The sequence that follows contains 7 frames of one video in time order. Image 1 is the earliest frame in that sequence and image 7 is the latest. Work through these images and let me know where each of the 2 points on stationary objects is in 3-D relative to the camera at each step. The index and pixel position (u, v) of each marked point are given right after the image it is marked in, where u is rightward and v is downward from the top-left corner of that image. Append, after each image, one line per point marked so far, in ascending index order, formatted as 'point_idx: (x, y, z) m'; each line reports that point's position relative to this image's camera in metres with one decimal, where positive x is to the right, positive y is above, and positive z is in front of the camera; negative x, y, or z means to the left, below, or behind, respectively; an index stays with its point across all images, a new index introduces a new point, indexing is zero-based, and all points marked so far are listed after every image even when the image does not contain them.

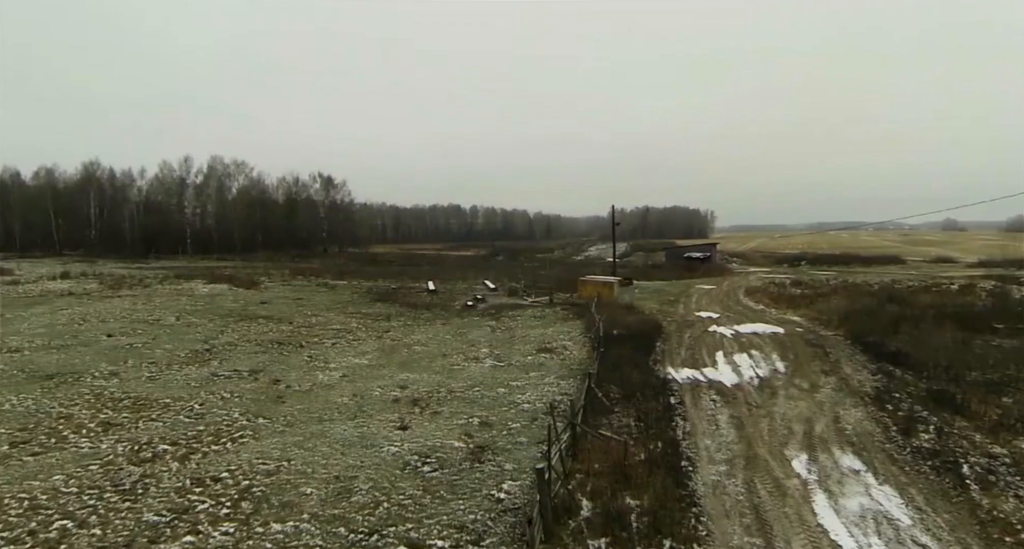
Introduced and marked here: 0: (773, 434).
0: (+5.6, -3.4, +13.2) m
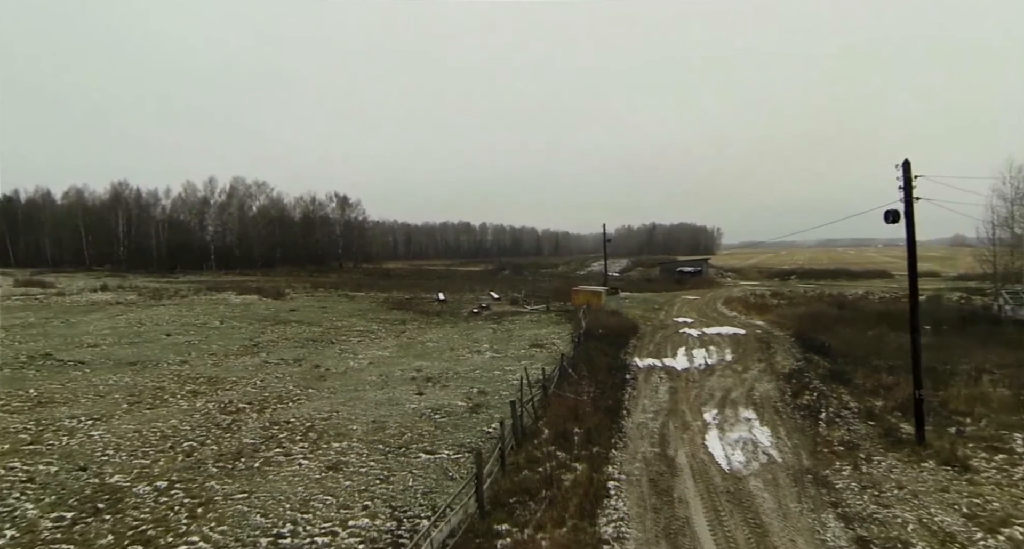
0: (+5.3, -3.5, +17.5) m
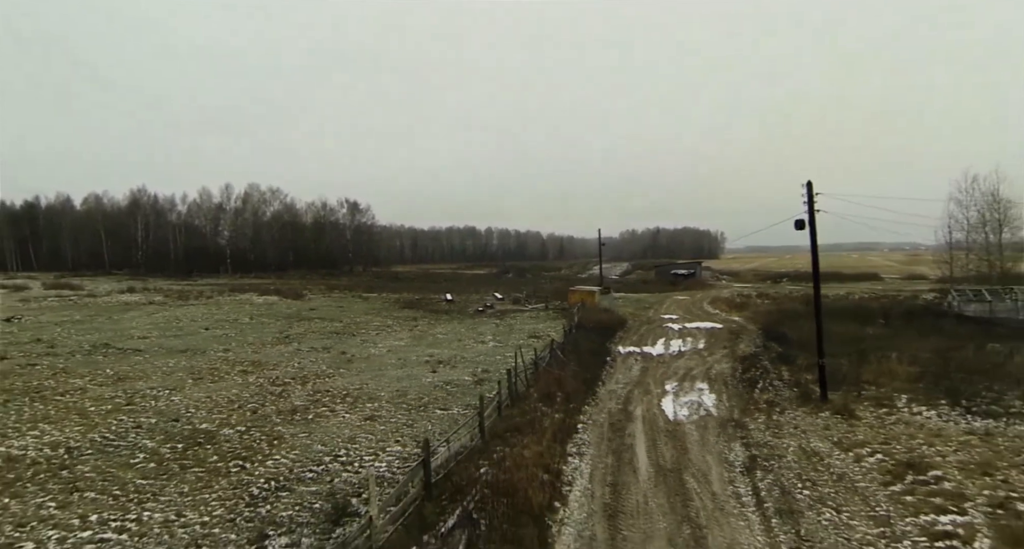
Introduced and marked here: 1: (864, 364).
0: (+5.2, -3.4, +21.1) m
1: (+11.5, -2.9, +19.9) m
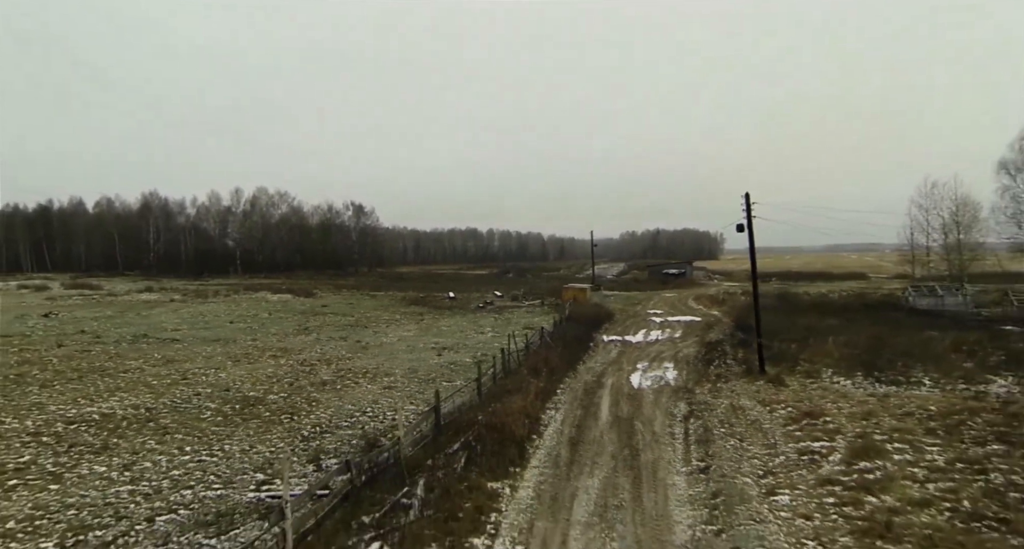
0: (+5.0, -3.2, +24.5) m
1: (+11.3, -2.7, +23.3) m
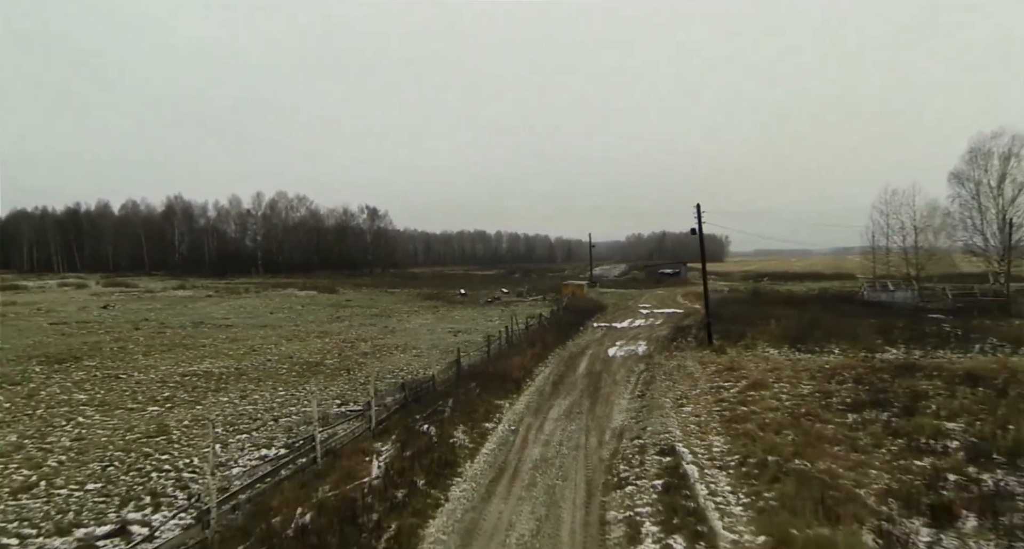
0: (+5.1, -3.0, +29.8) m
1: (+11.4, -2.5, +28.5) m
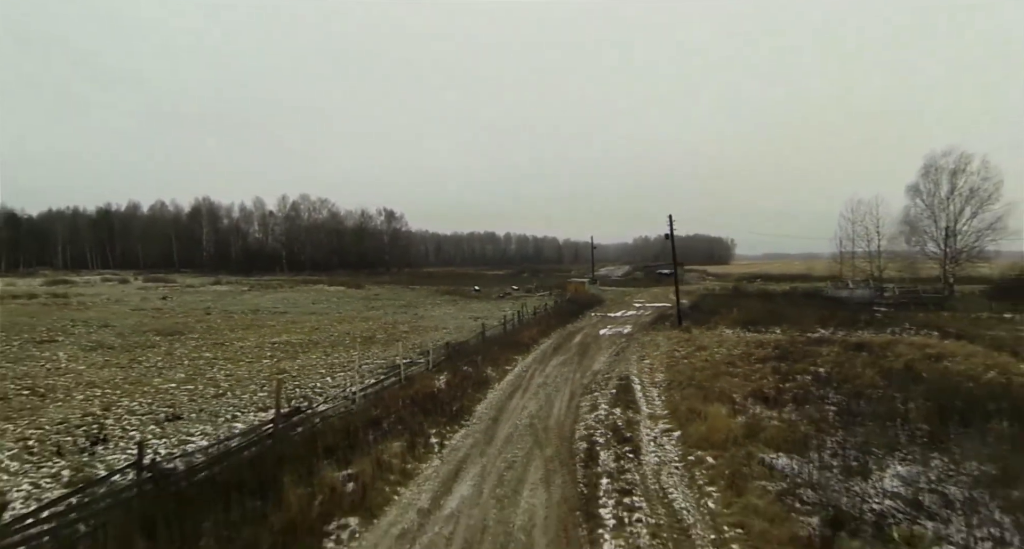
0: (+5.8, -2.8, +36.3) m
1: (+12.0, -2.3, +34.9) m
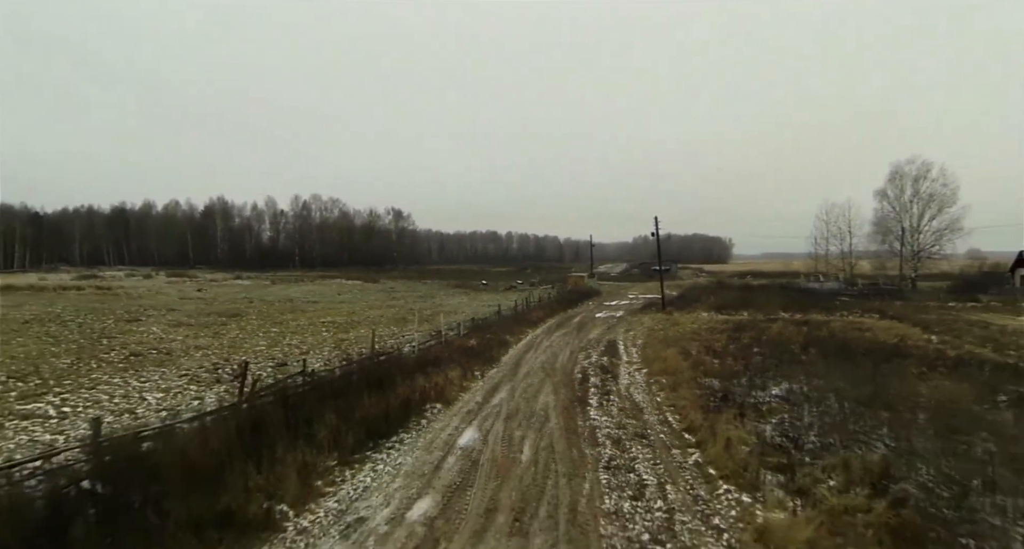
0: (+6.3, -2.3, +41.9) m
1: (+12.6, -1.9, +40.5) m
